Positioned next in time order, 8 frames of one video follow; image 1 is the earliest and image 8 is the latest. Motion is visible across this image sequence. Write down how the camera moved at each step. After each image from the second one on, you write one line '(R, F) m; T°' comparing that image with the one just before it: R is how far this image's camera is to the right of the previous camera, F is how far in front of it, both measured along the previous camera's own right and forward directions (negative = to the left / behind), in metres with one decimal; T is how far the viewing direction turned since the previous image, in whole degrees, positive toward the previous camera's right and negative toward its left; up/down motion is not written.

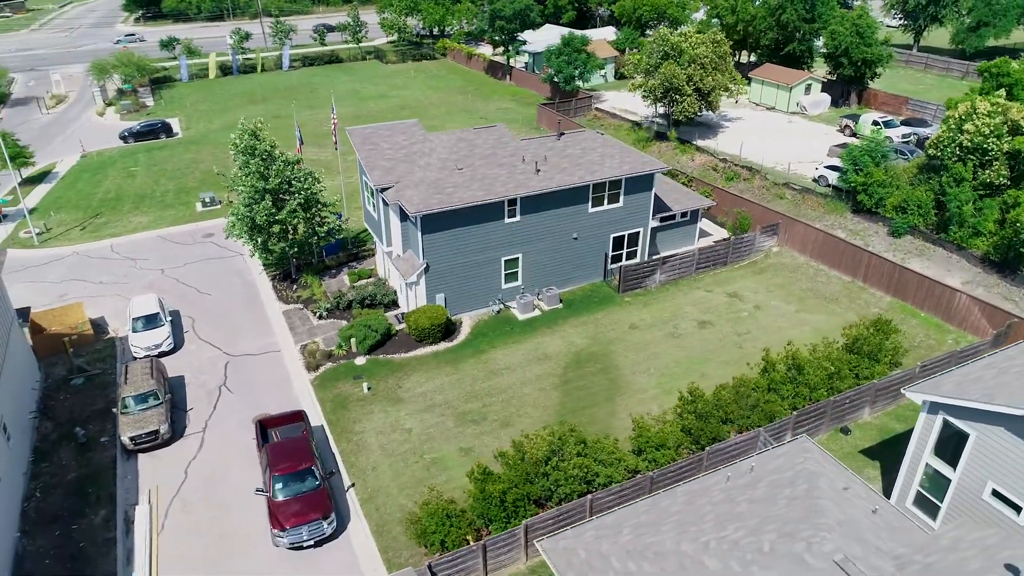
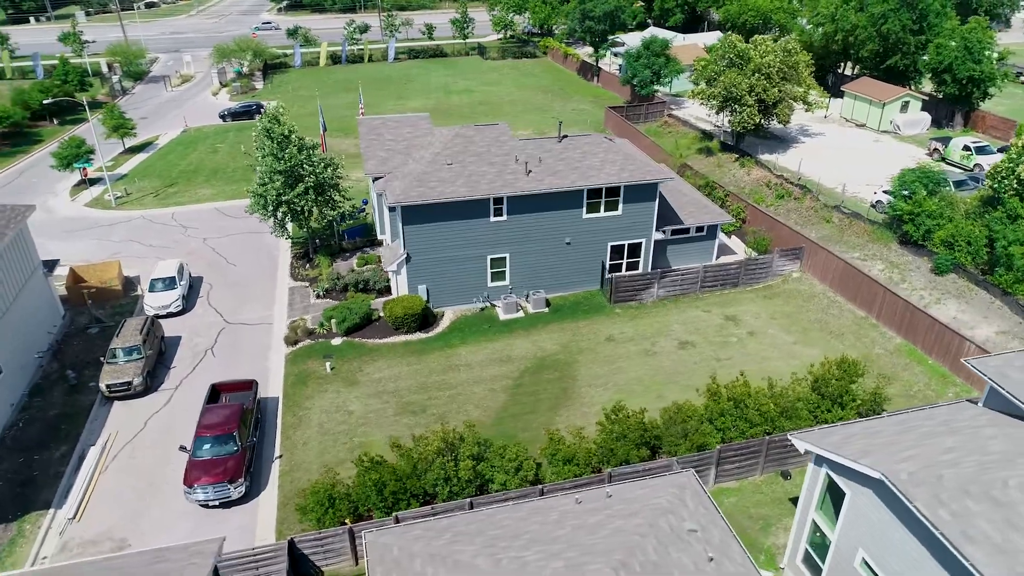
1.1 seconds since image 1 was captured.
(+5.2, +0.5) m; -10°
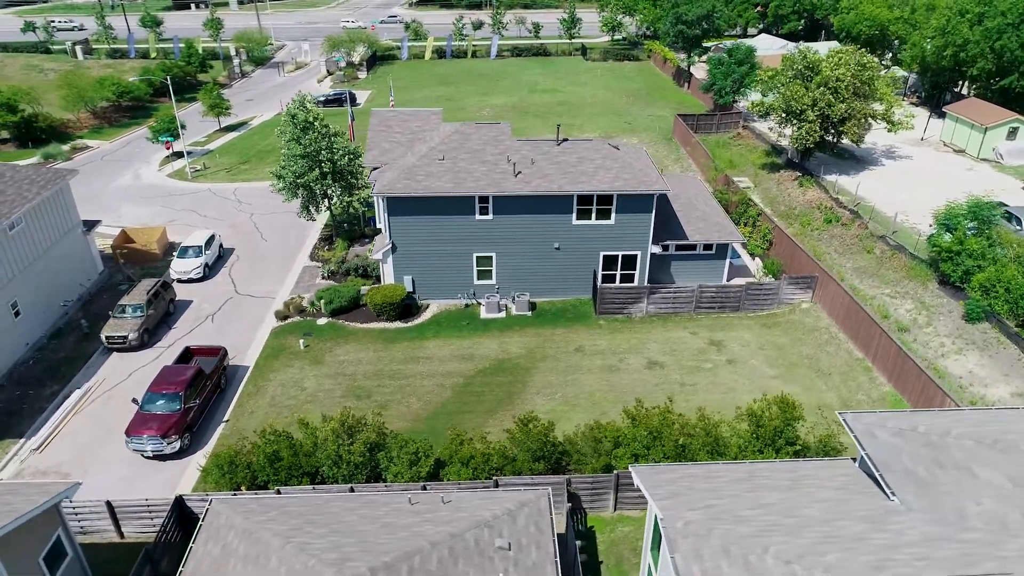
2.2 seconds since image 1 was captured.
(+5.3, +0.6) m; -10°
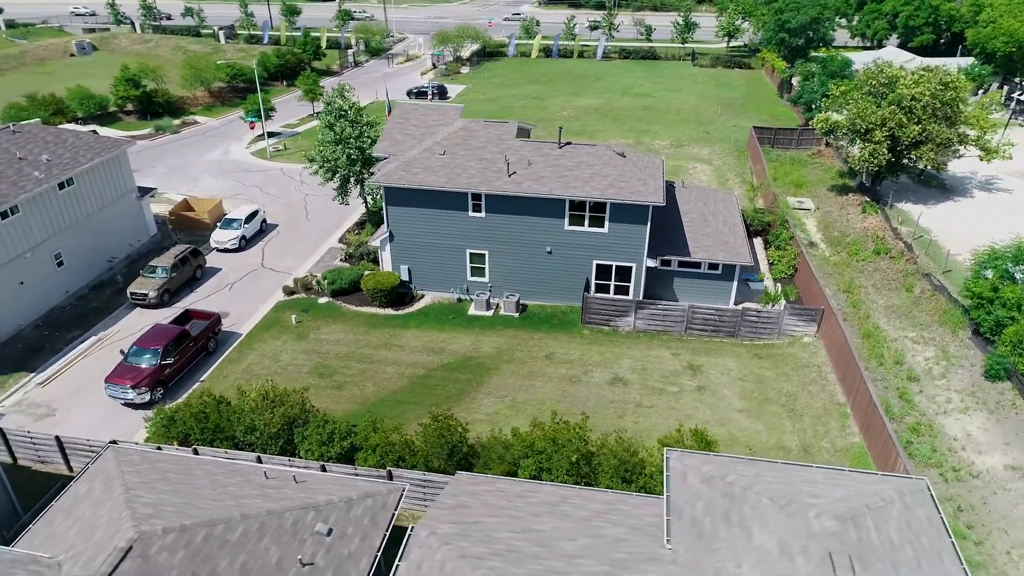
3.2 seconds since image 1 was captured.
(+5.1, +0.6) m; -11°
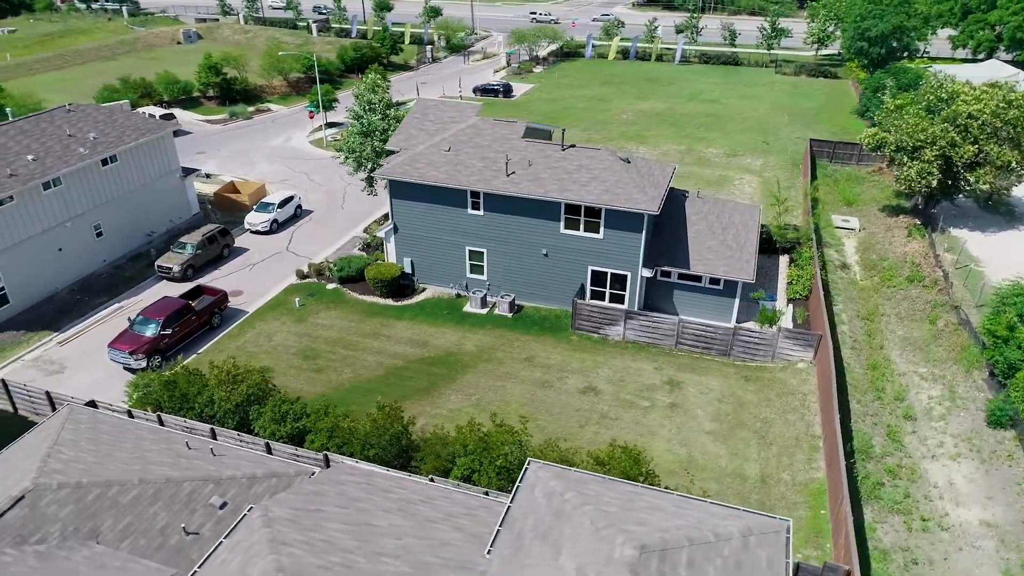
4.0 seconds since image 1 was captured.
(+3.6, +0.3) m; -8°
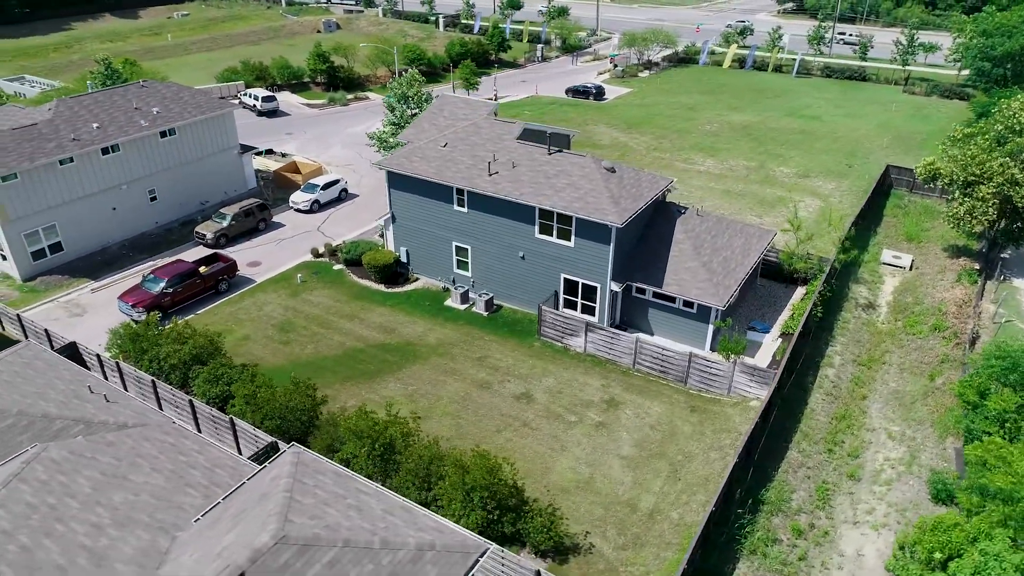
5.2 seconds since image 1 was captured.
(+5.9, +0.5) m; -11°
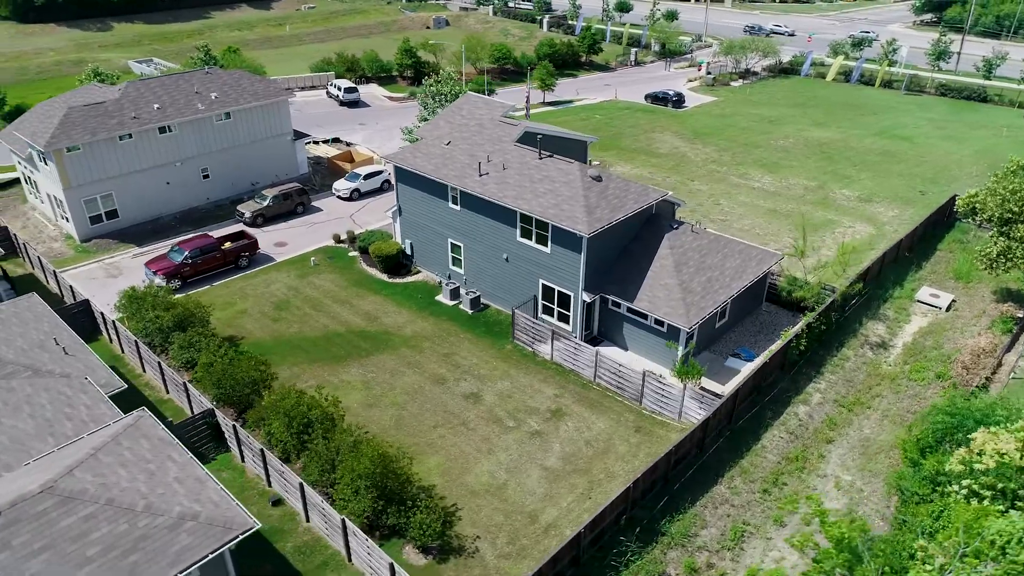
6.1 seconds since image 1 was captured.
(+4.8, +0.3) m; -10°
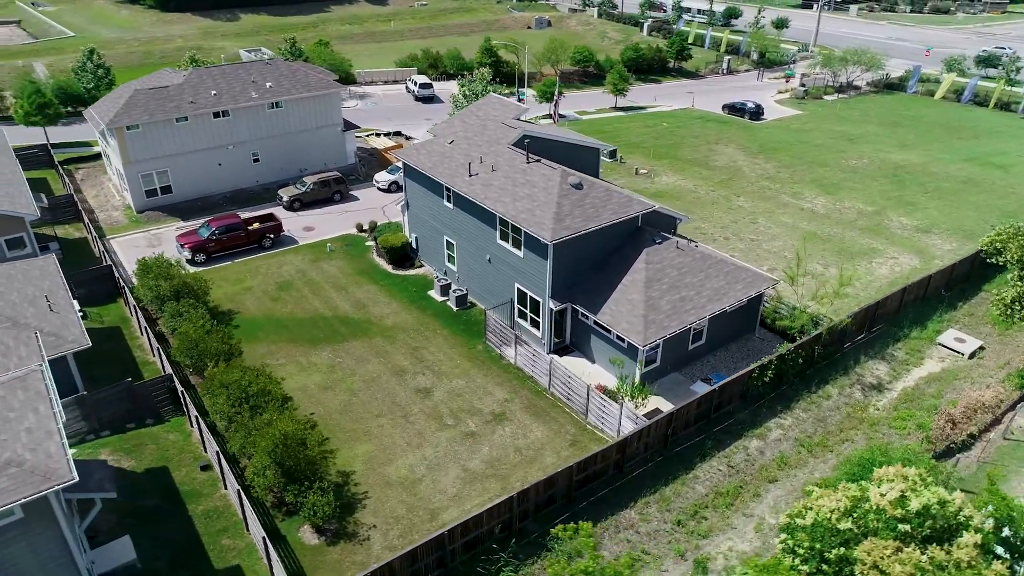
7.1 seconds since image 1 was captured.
(+4.7, +0.3) m; -9°
